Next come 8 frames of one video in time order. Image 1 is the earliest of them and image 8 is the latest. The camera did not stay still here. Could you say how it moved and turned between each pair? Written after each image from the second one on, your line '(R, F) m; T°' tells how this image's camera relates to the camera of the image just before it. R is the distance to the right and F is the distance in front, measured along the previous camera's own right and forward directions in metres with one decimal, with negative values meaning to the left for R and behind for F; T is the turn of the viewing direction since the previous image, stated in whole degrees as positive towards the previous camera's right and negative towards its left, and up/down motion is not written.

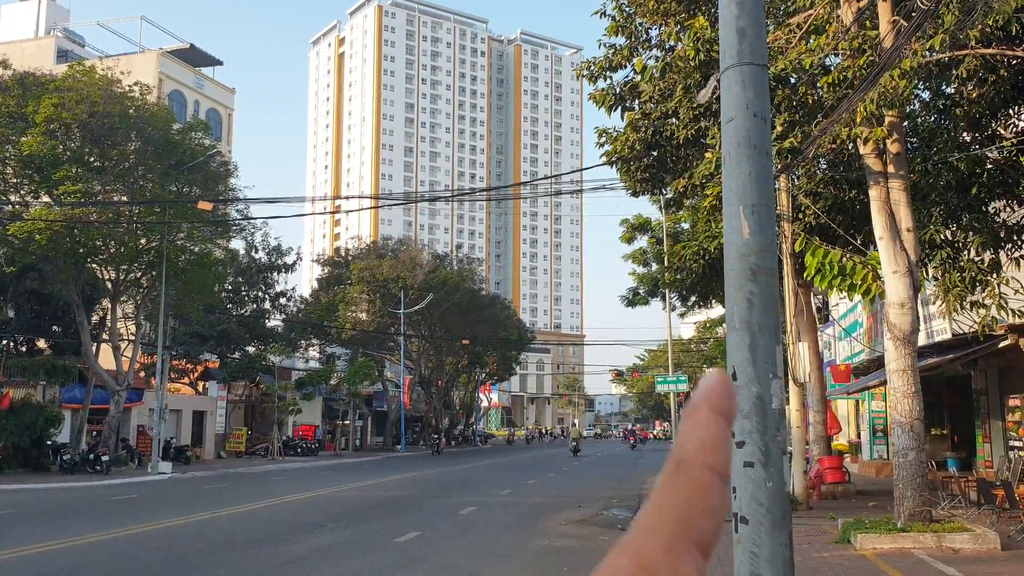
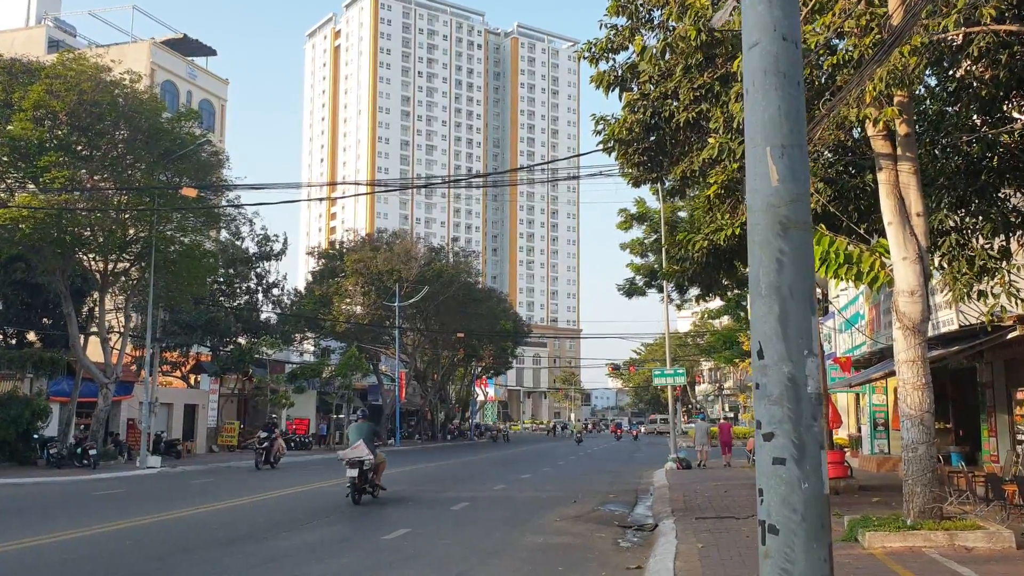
(0.0, +0.5) m; 0°
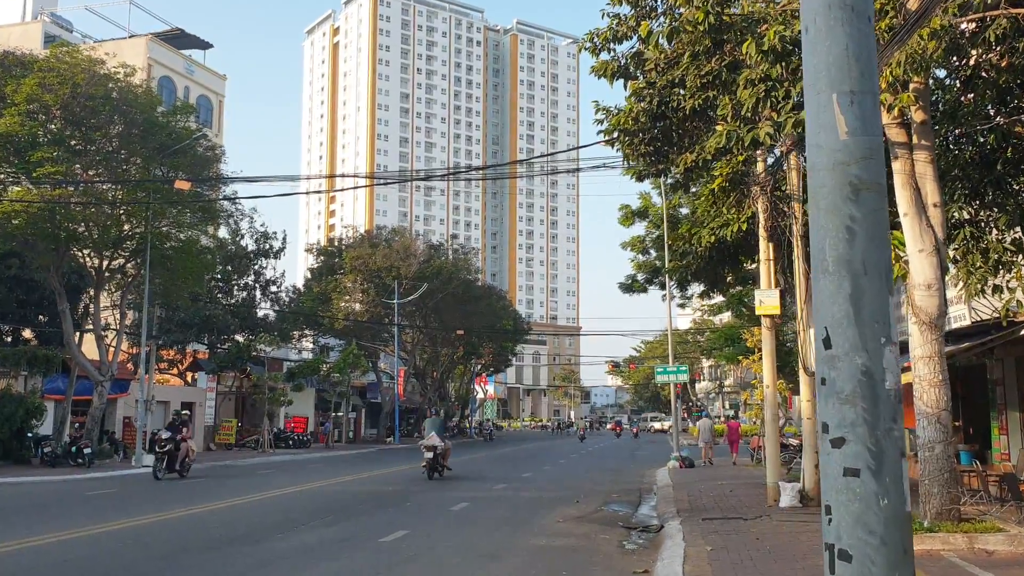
(0.0, +0.4) m; 0°
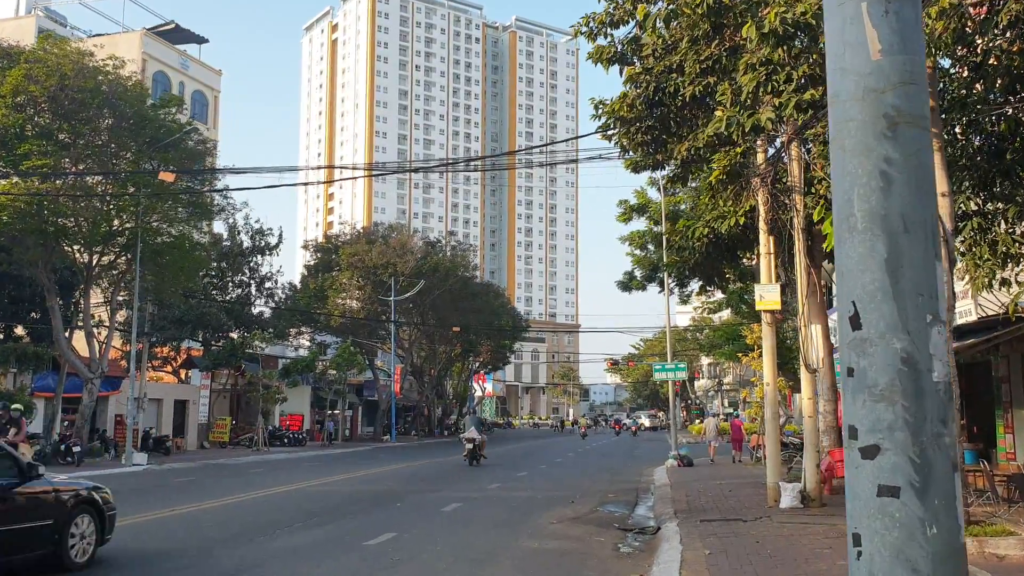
(+0.1, +0.4) m; 0°
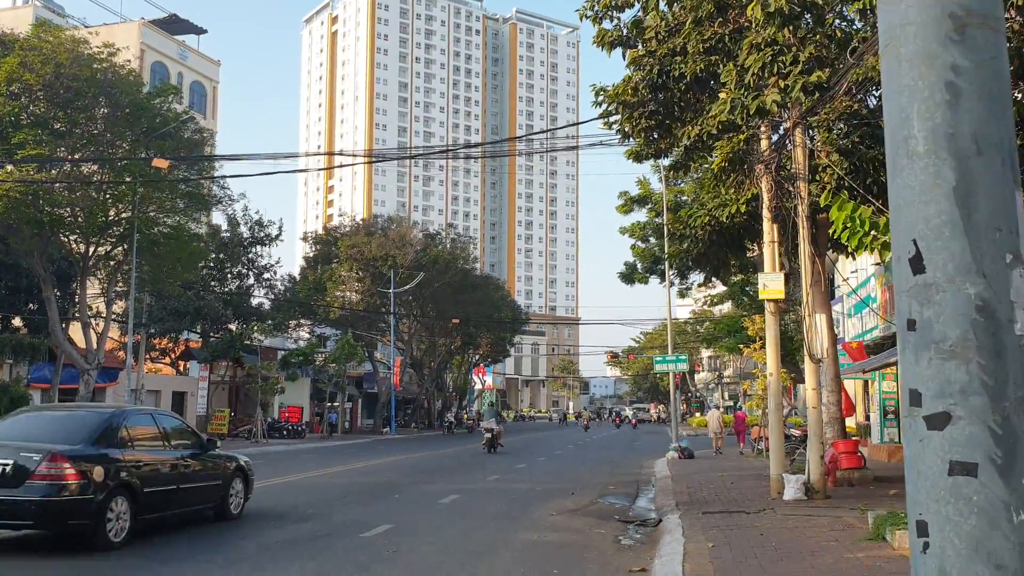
(0.0, +0.2) m; 0°
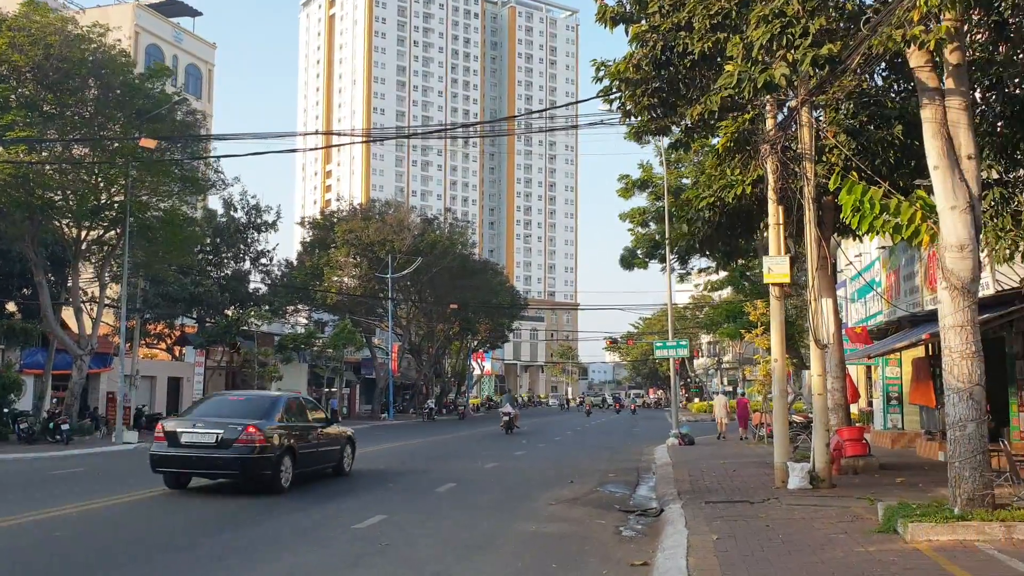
(0.0, +0.4) m; 0°
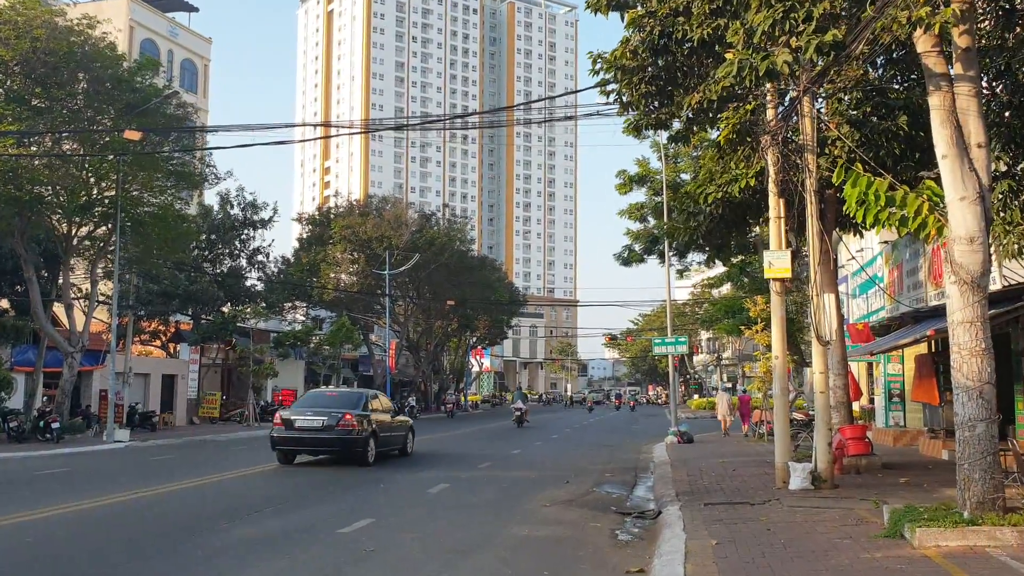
(+0.1, +0.4) m; 0°
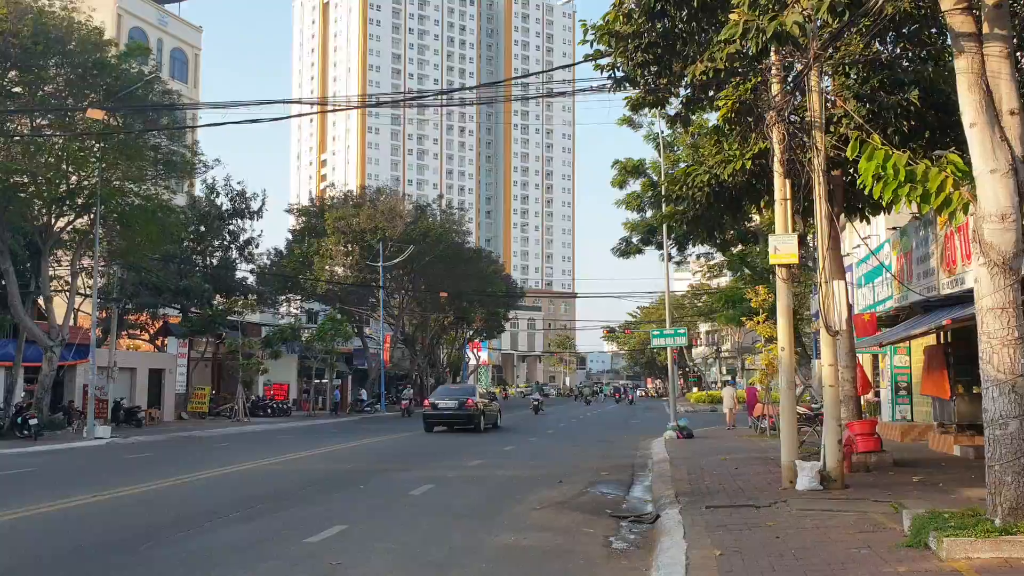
(+0.1, +0.8) m; 0°
